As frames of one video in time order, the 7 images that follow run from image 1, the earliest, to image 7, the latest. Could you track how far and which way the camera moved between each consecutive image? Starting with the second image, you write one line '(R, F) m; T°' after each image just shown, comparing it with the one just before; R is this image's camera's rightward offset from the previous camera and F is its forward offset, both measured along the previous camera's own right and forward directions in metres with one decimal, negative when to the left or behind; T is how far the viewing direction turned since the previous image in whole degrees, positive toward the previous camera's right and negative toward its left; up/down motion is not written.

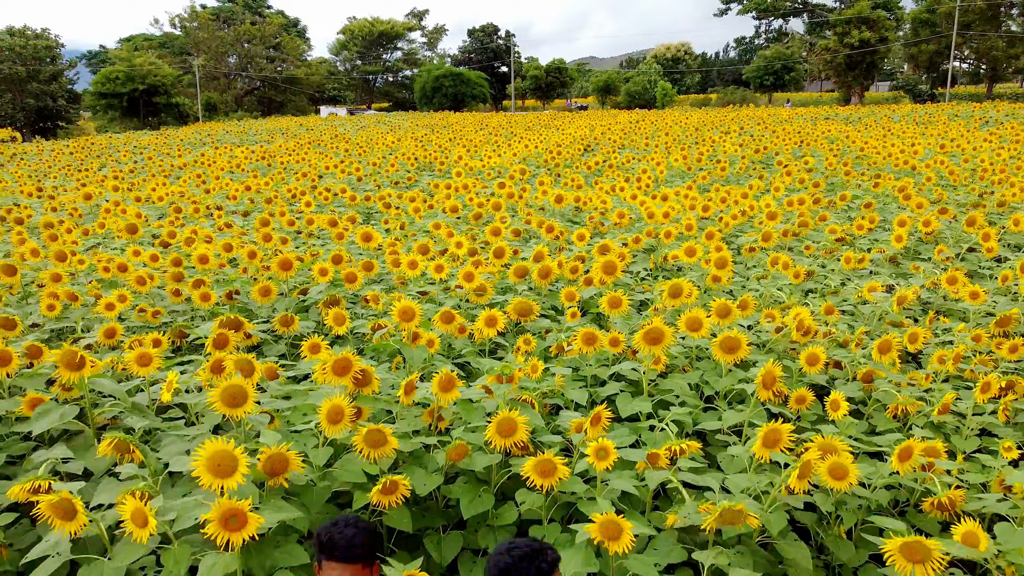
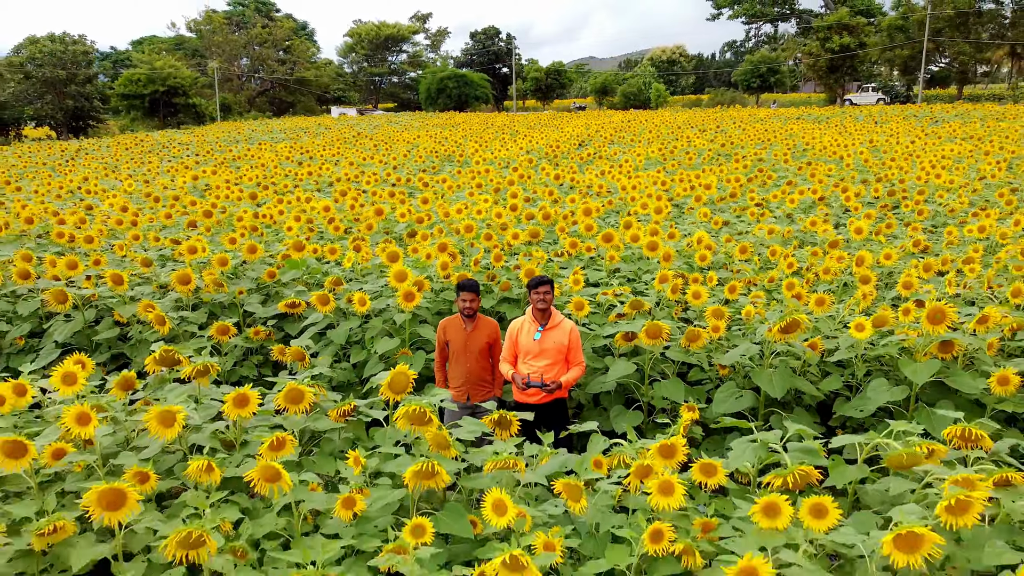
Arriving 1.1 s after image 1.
(-0.1, -2.0) m; 0°
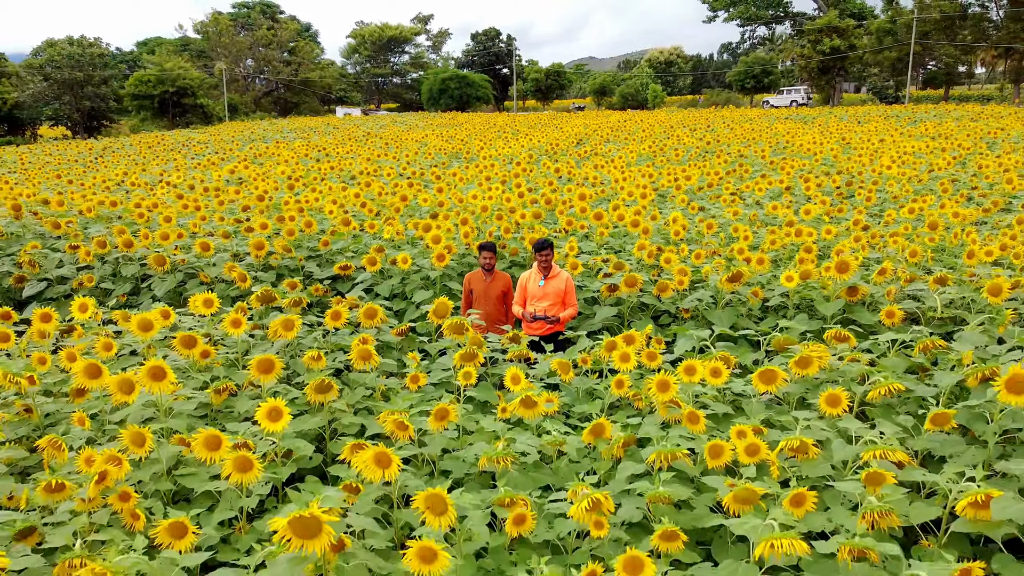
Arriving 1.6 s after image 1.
(-0.1, -1.0) m; 0°
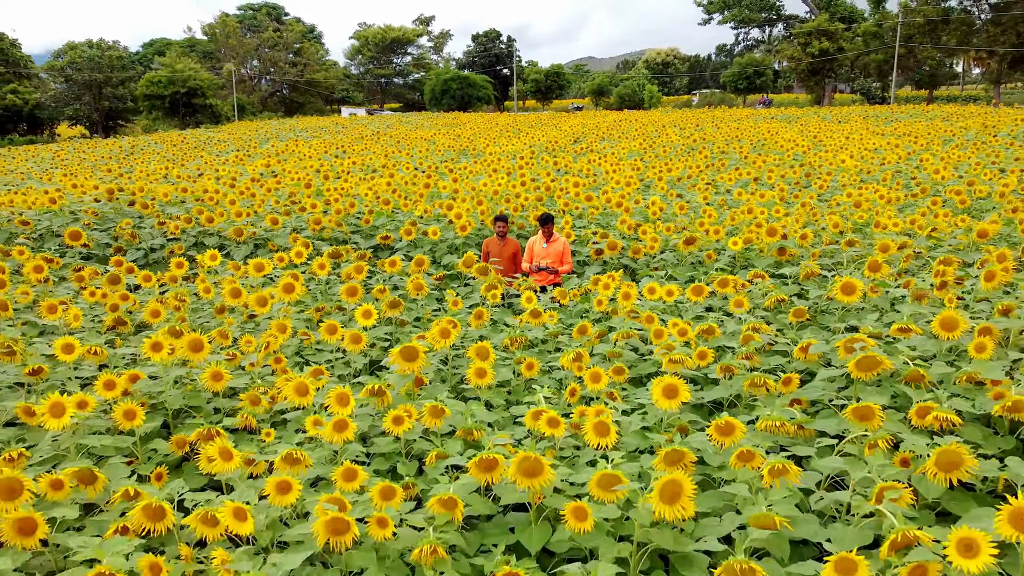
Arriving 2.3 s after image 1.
(-0.1, -1.3) m; 0°
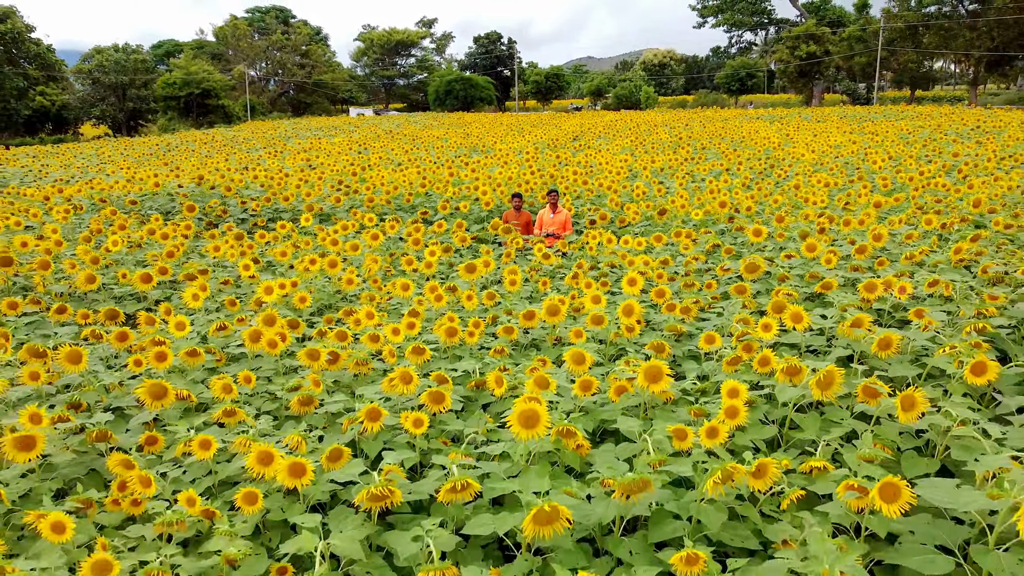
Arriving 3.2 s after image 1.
(-0.2, -1.7) m; 0°
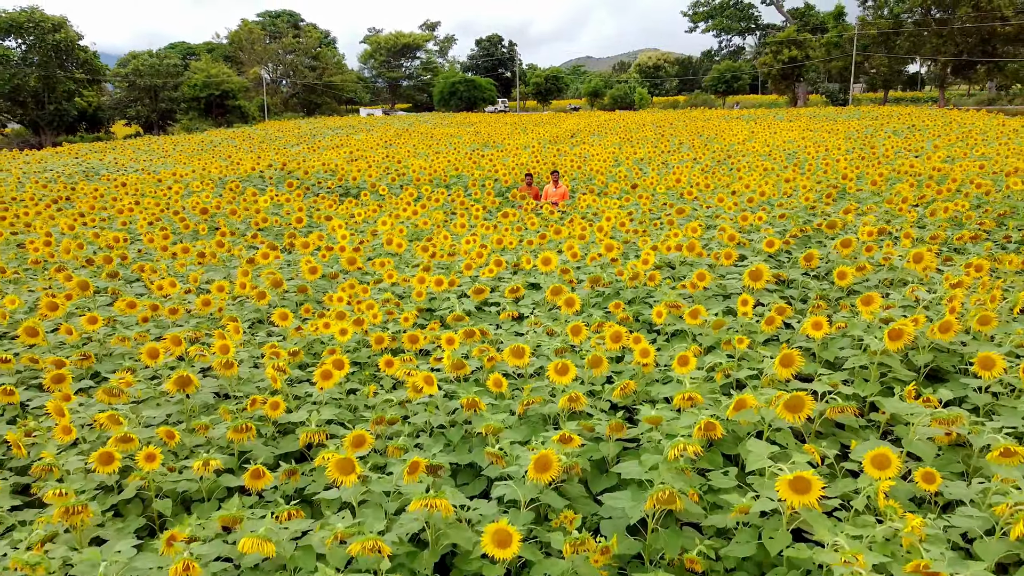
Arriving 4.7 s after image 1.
(-0.2, -2.6) m; 0°
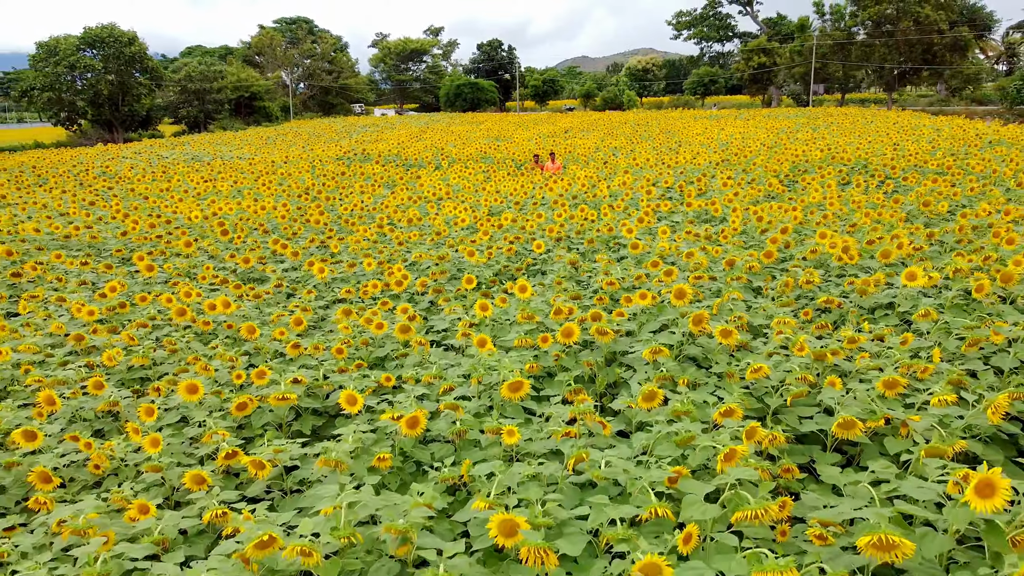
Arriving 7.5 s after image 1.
(-0.4, -4.9) m; 0°
